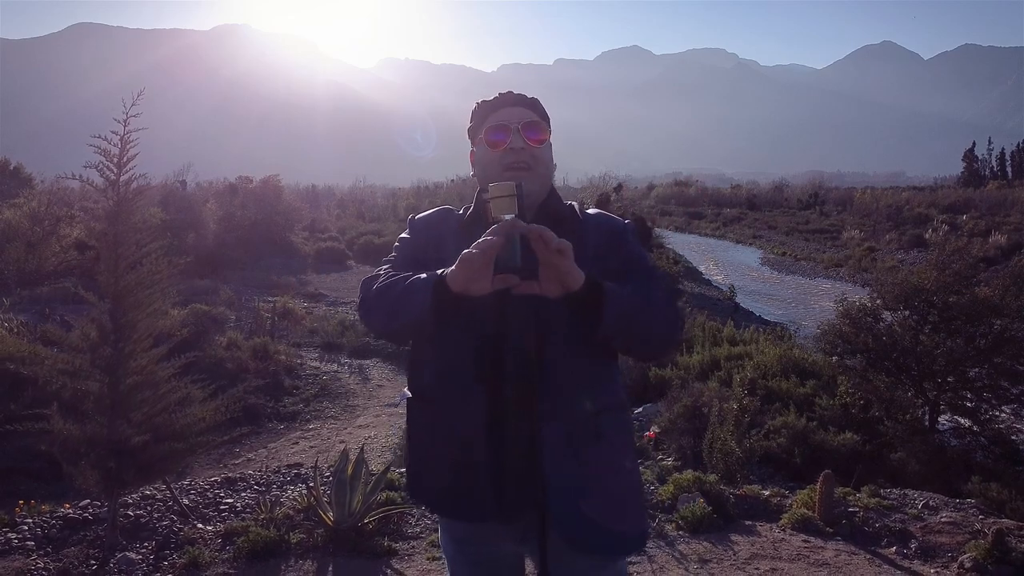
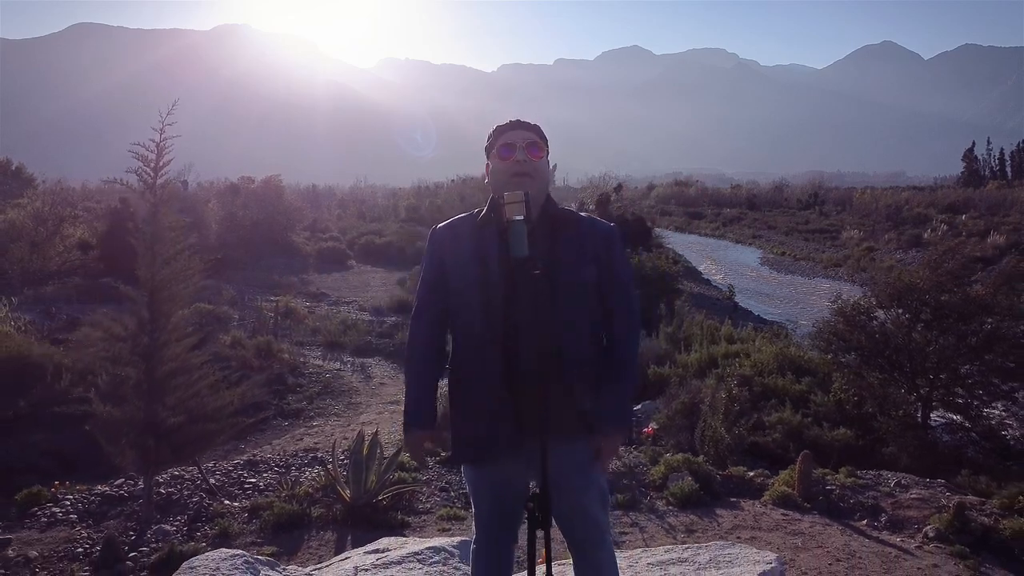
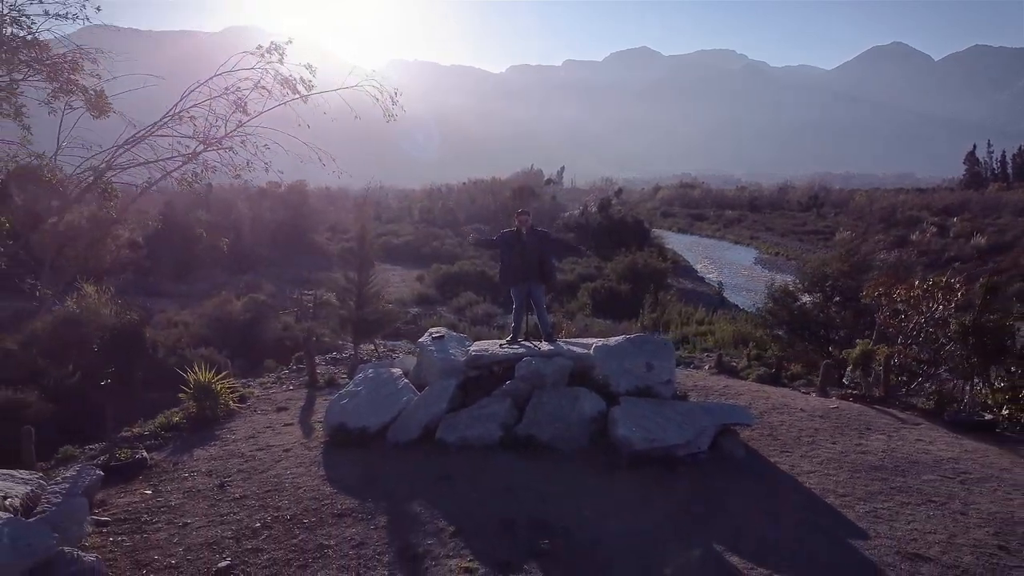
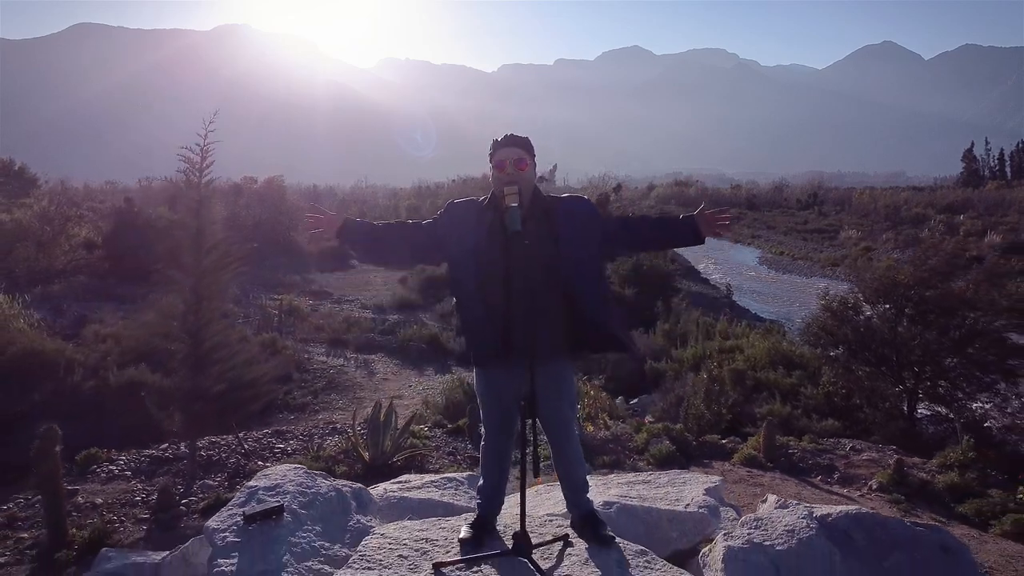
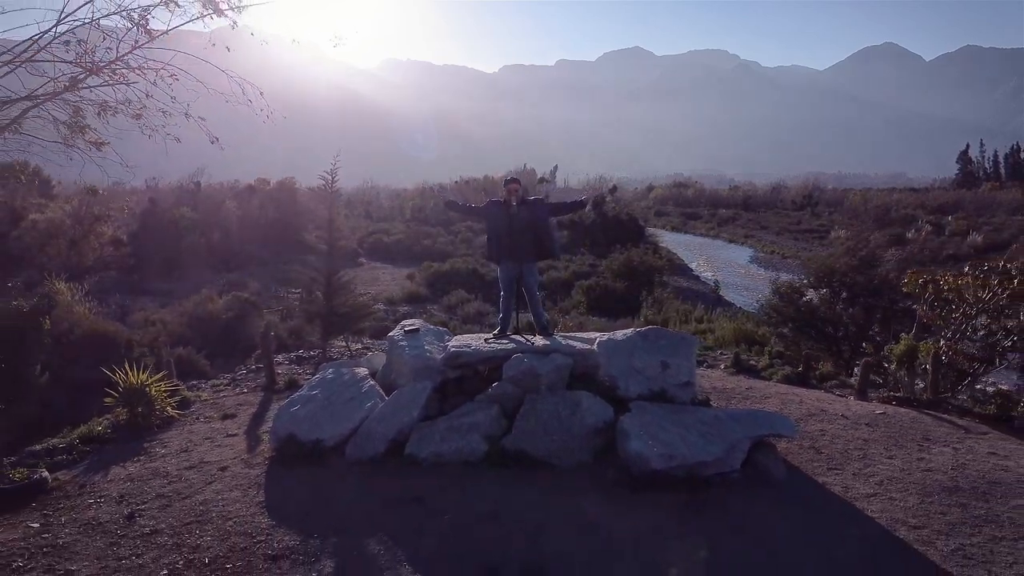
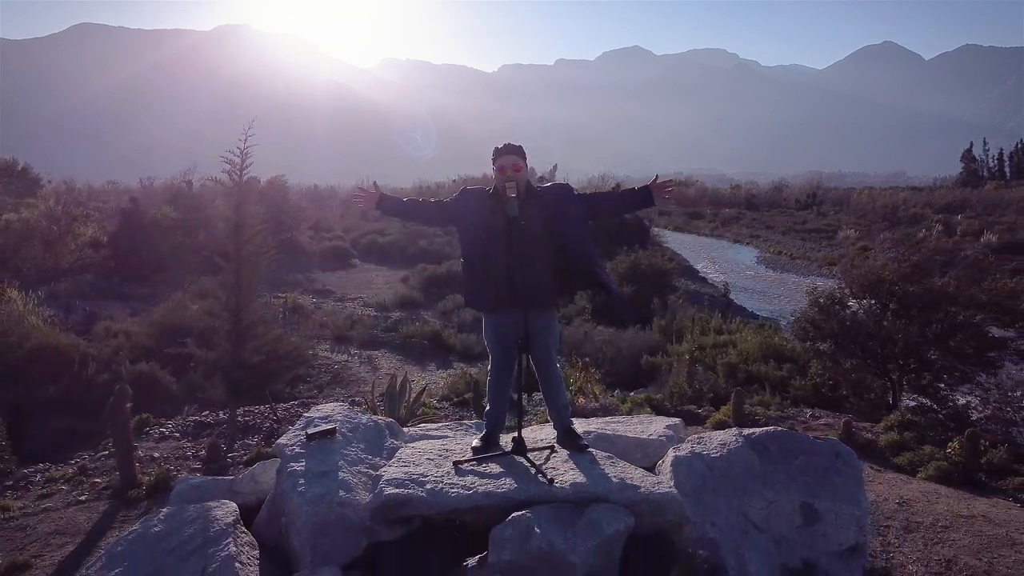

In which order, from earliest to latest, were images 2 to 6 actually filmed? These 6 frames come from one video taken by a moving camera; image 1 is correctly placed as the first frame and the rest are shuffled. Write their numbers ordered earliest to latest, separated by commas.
2, 4, 6, 5, 3
